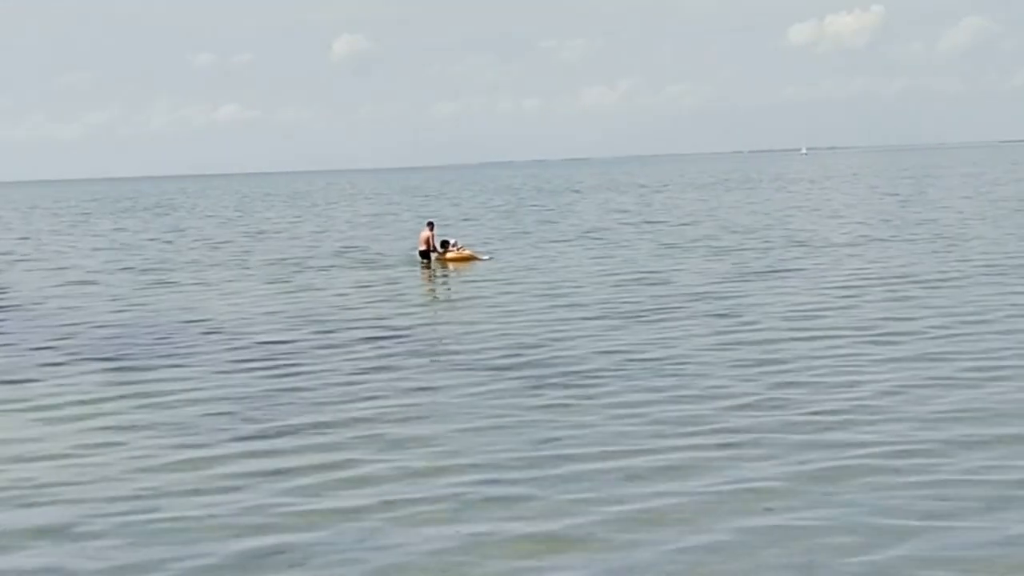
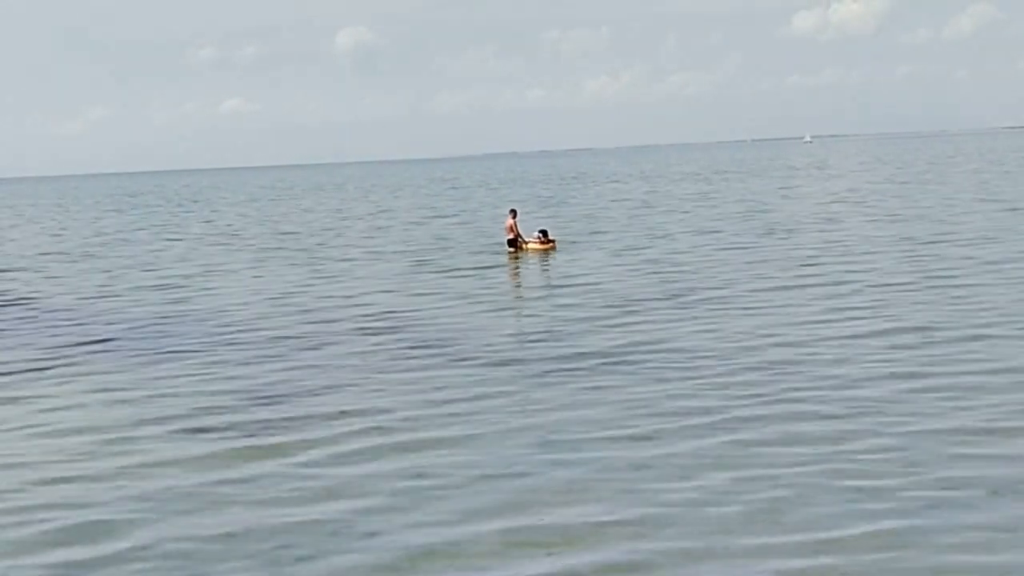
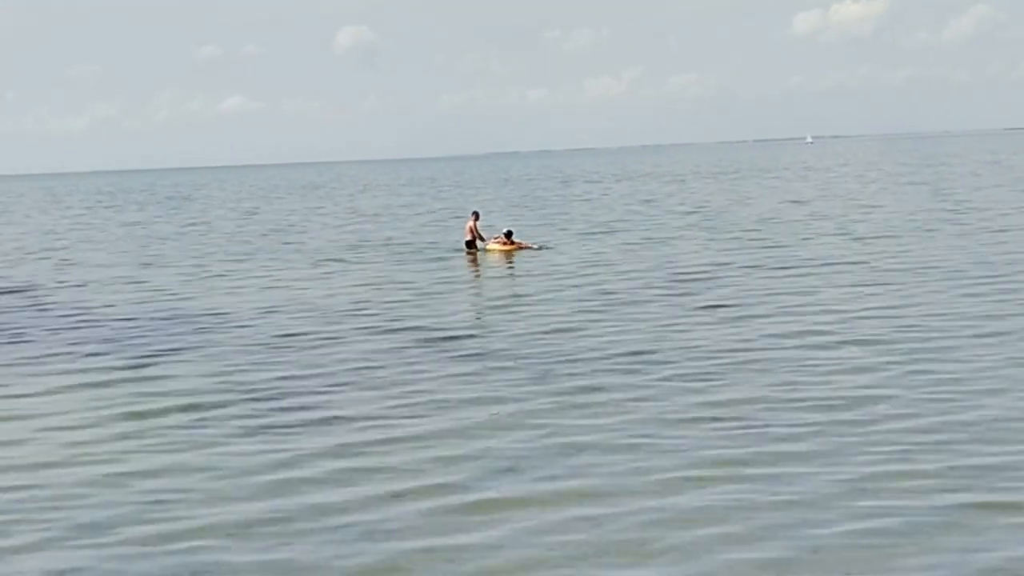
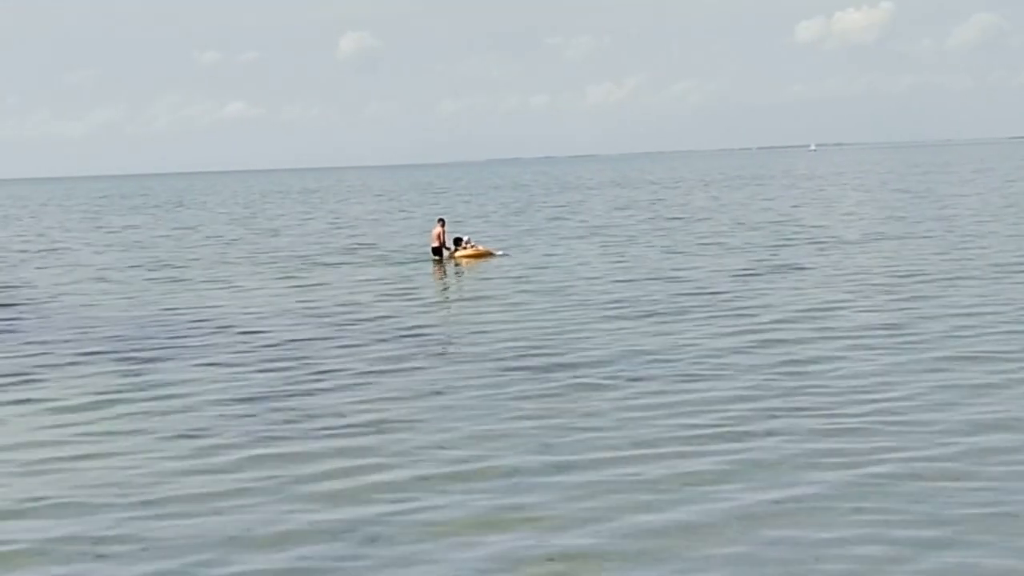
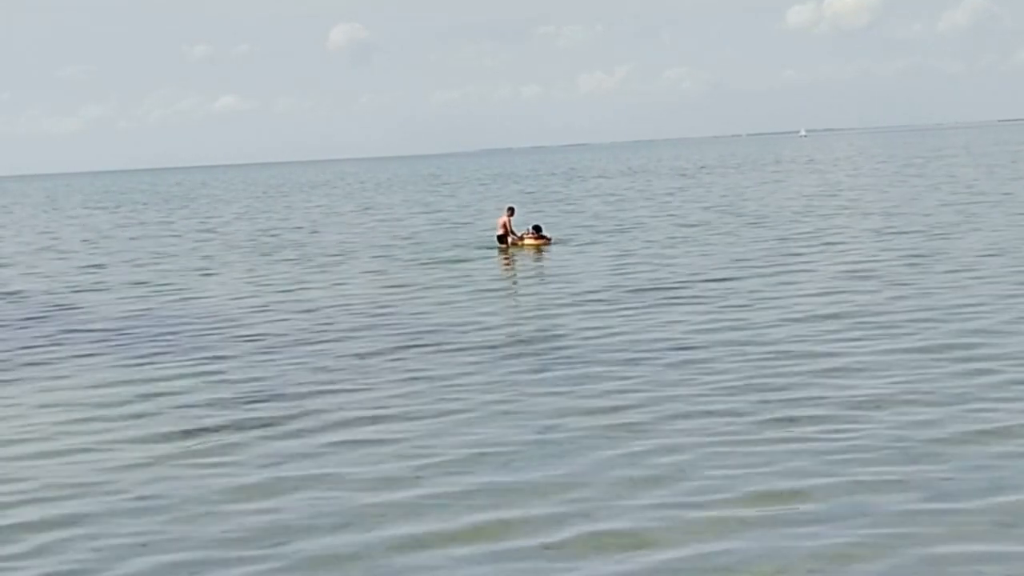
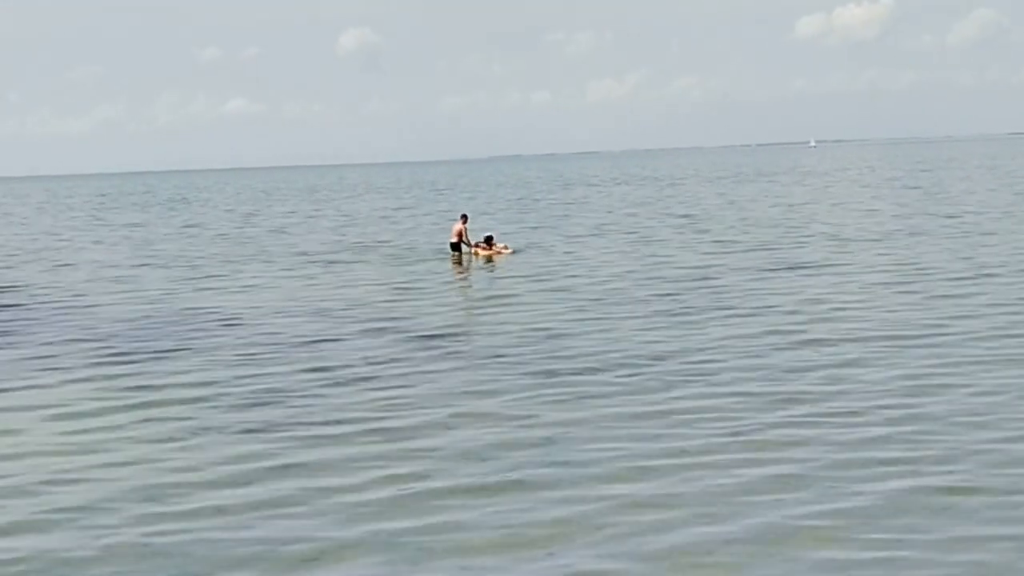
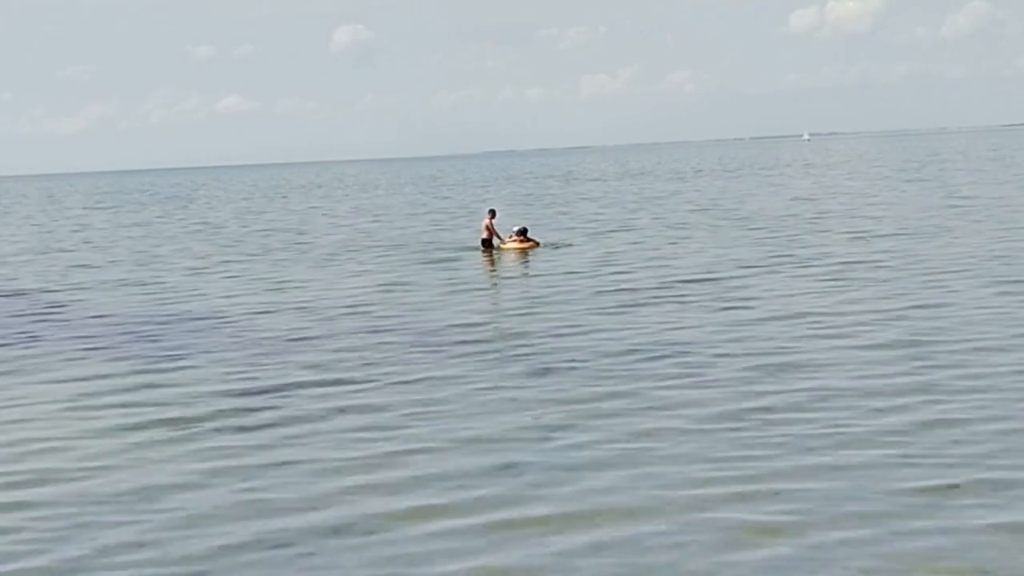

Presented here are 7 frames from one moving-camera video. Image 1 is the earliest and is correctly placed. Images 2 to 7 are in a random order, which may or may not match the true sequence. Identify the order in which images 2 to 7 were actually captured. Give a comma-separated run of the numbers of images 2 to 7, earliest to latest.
4, 6, 3, 7, 5, 2
